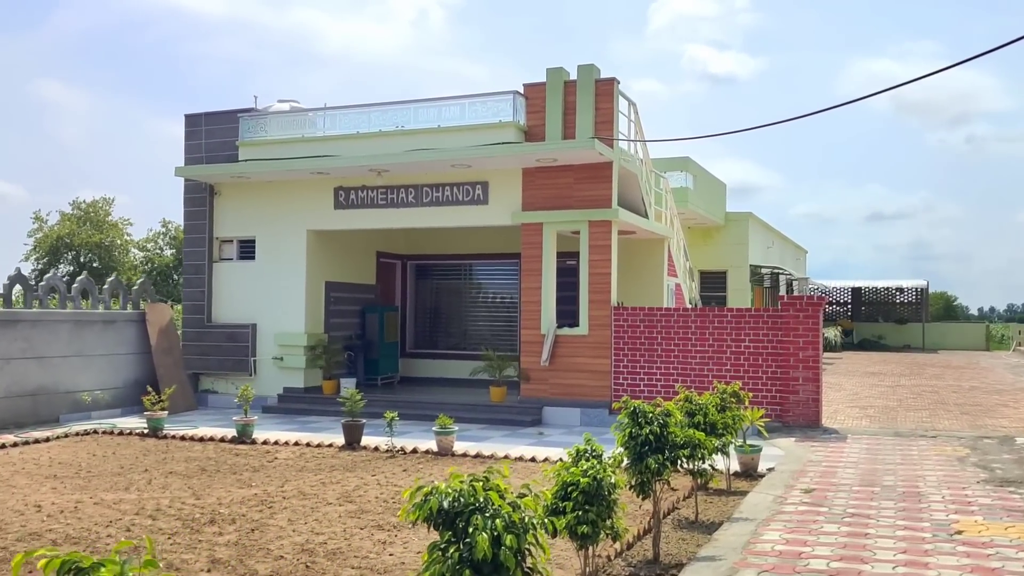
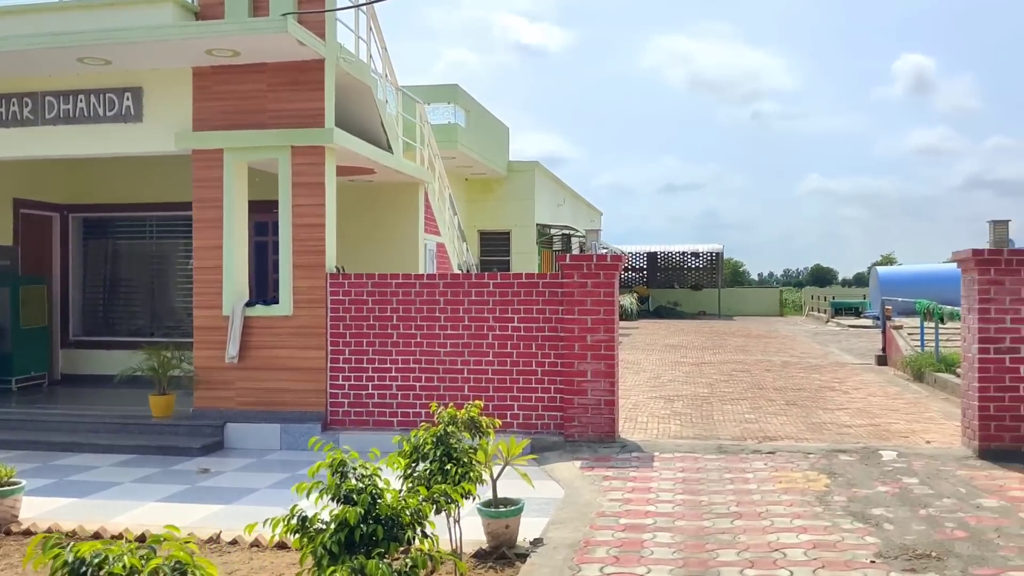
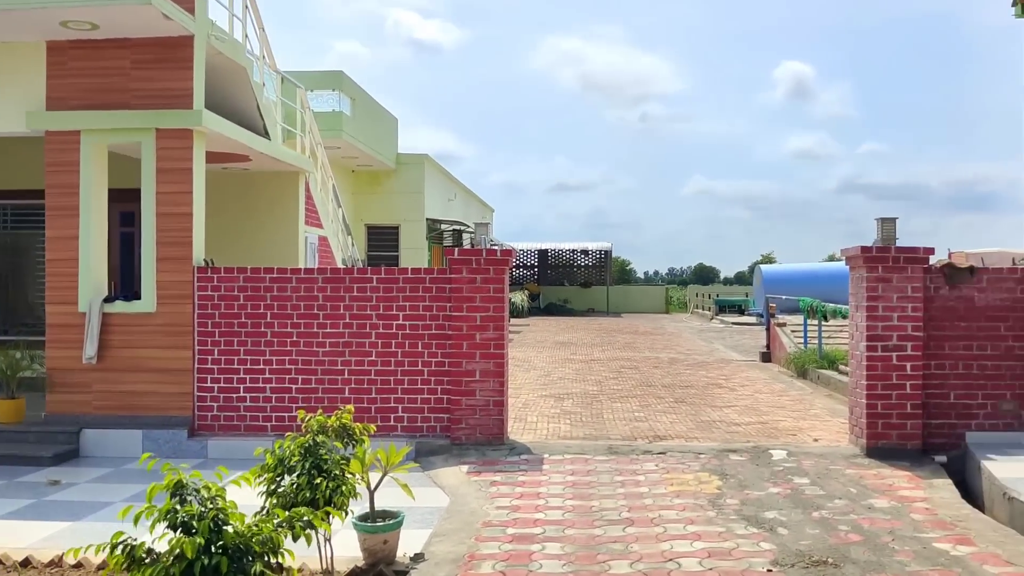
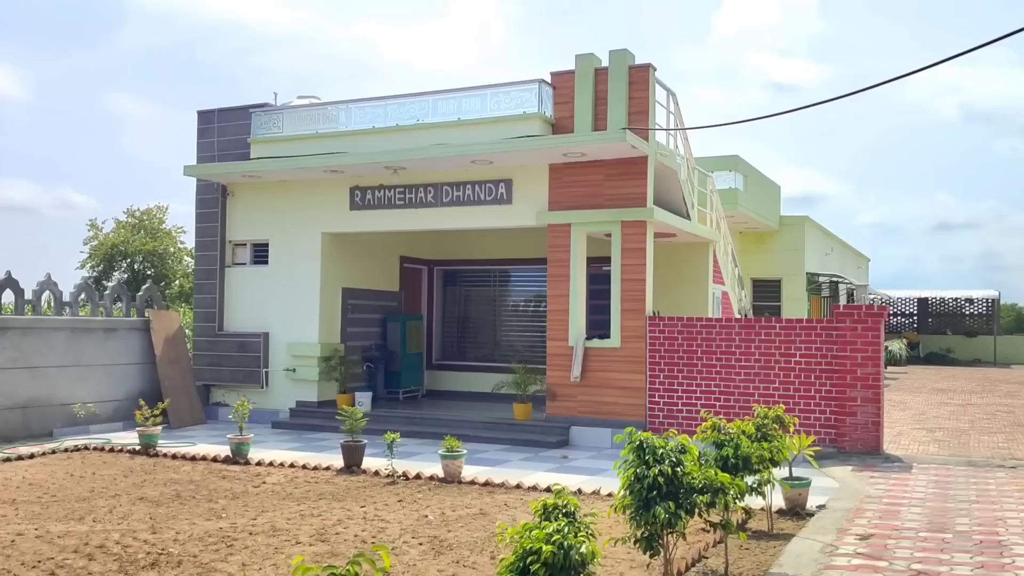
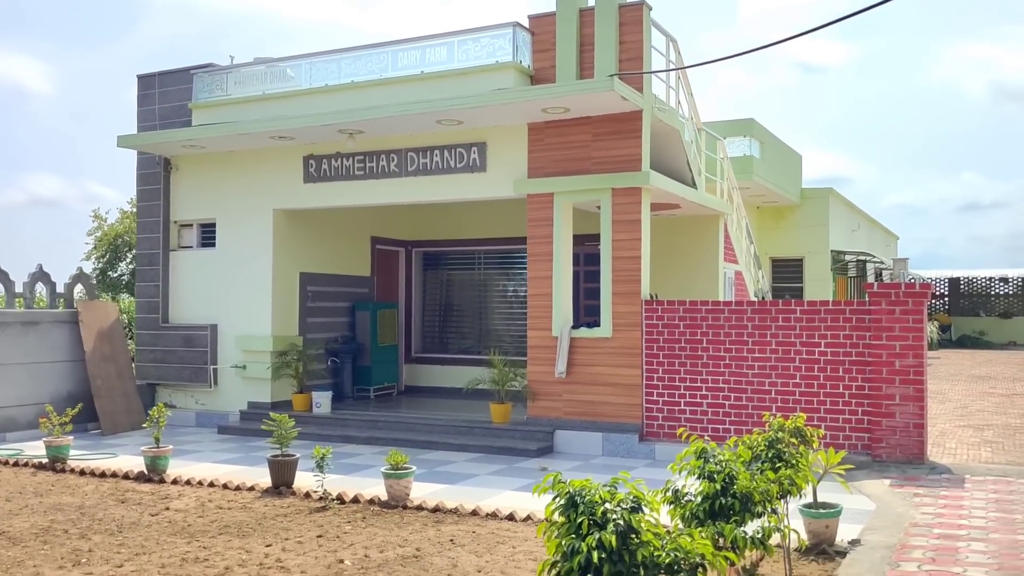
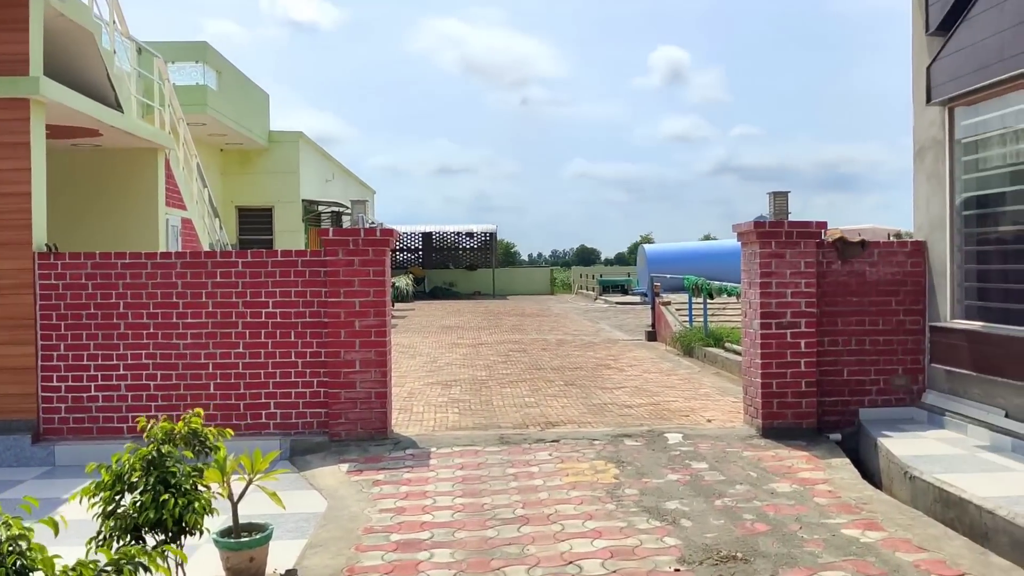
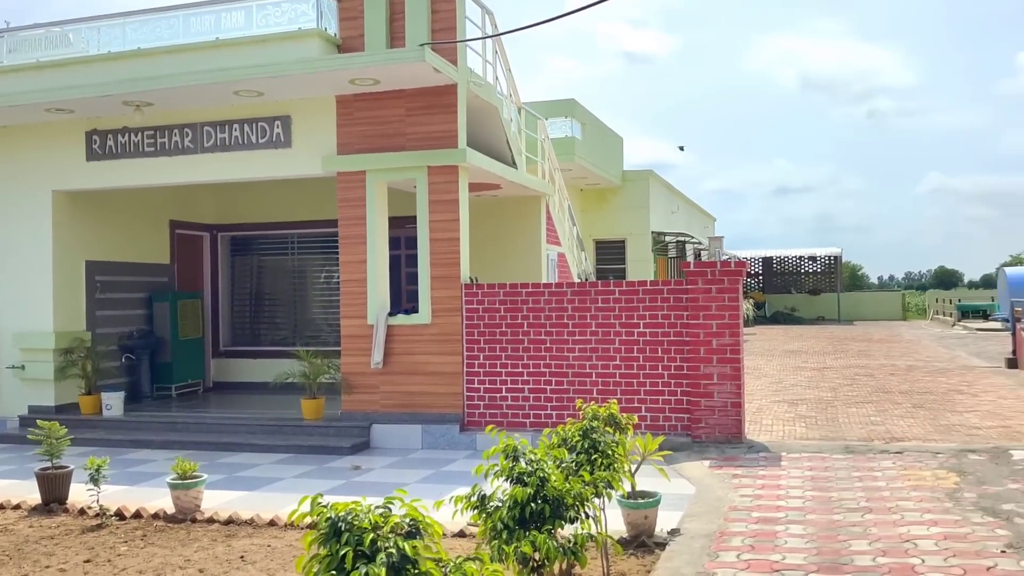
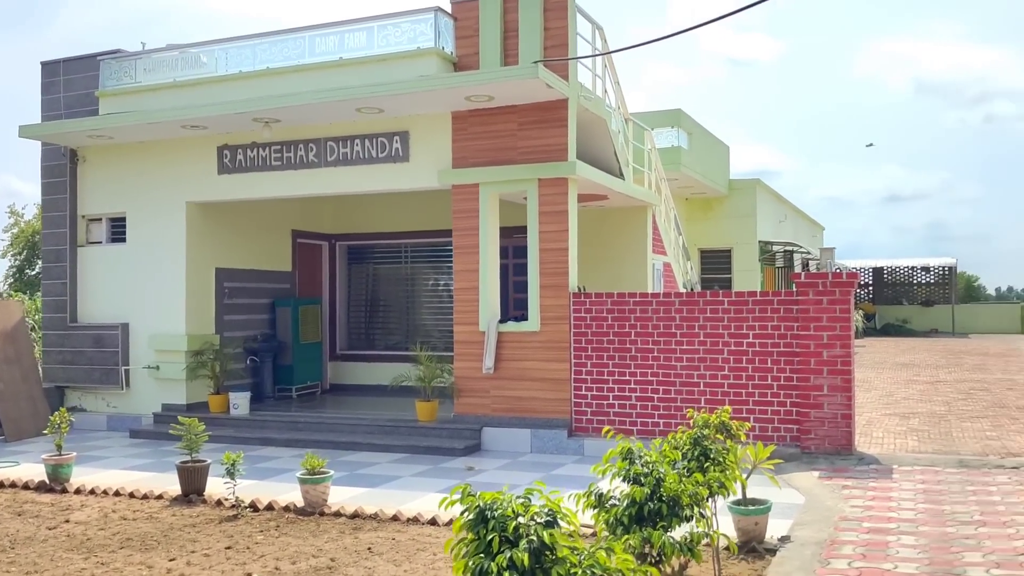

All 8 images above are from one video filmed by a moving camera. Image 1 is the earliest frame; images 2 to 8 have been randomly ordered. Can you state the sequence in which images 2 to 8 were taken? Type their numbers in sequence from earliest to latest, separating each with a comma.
4, 5, 8, 7, 2, 3, 6
